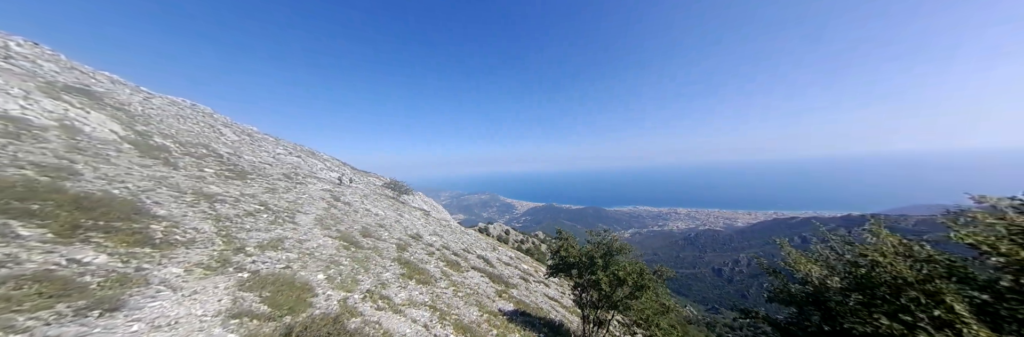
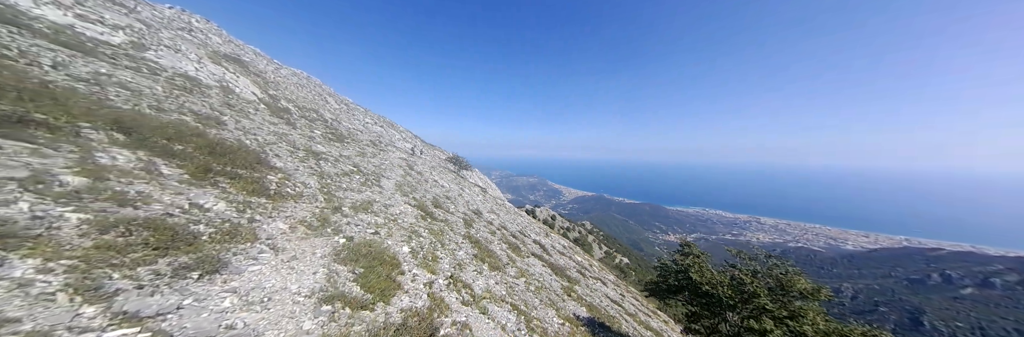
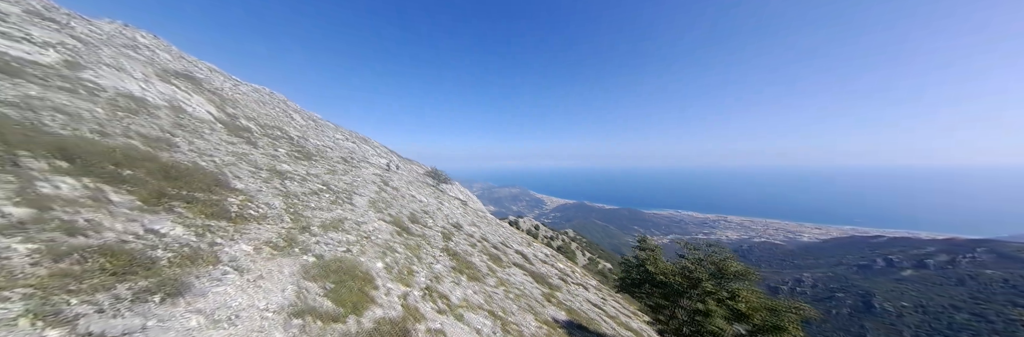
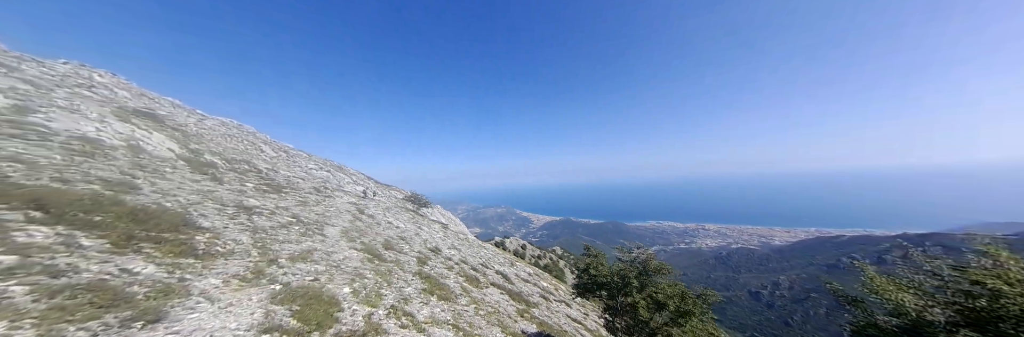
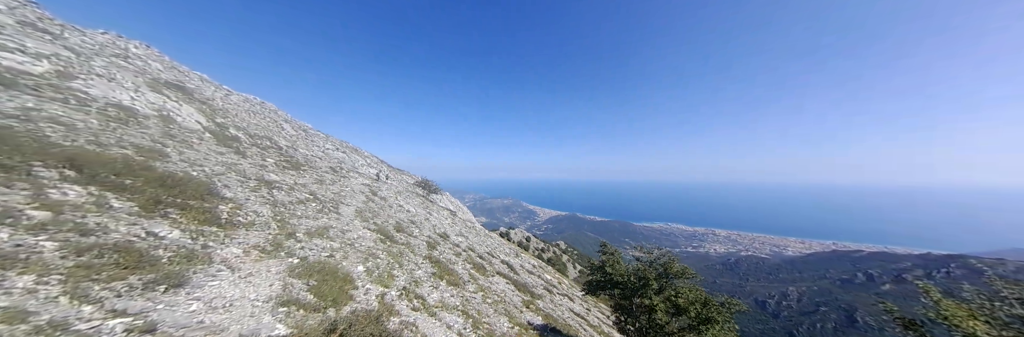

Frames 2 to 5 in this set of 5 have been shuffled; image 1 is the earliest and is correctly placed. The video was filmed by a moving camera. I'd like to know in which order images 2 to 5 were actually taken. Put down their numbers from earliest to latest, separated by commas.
4, 5, 3, 2
